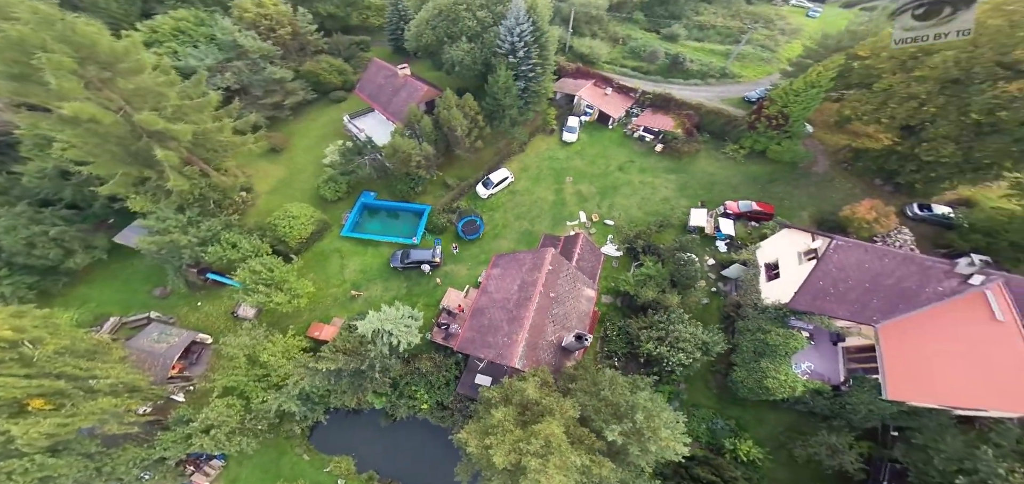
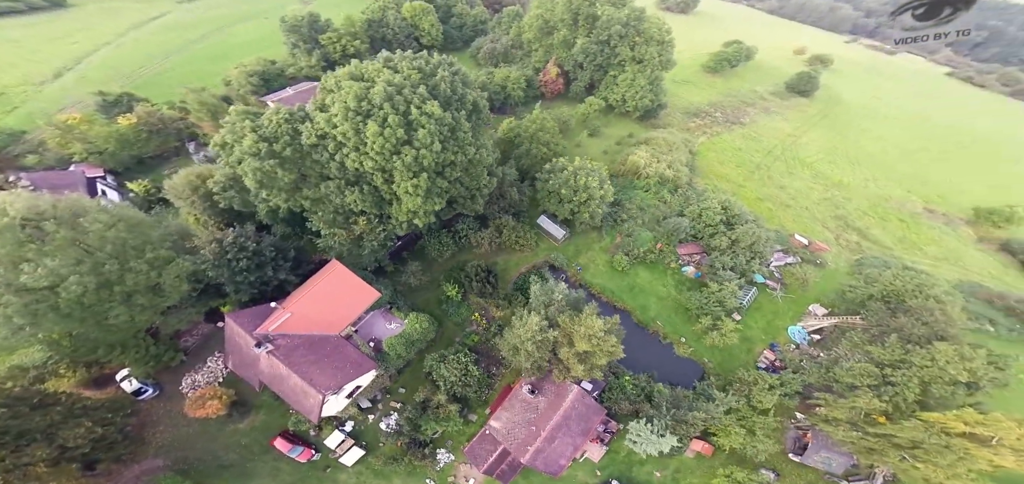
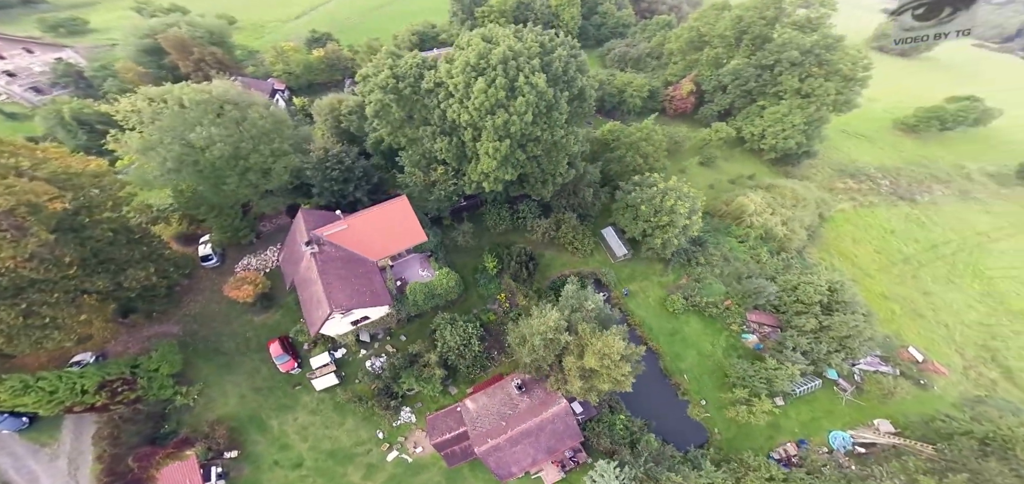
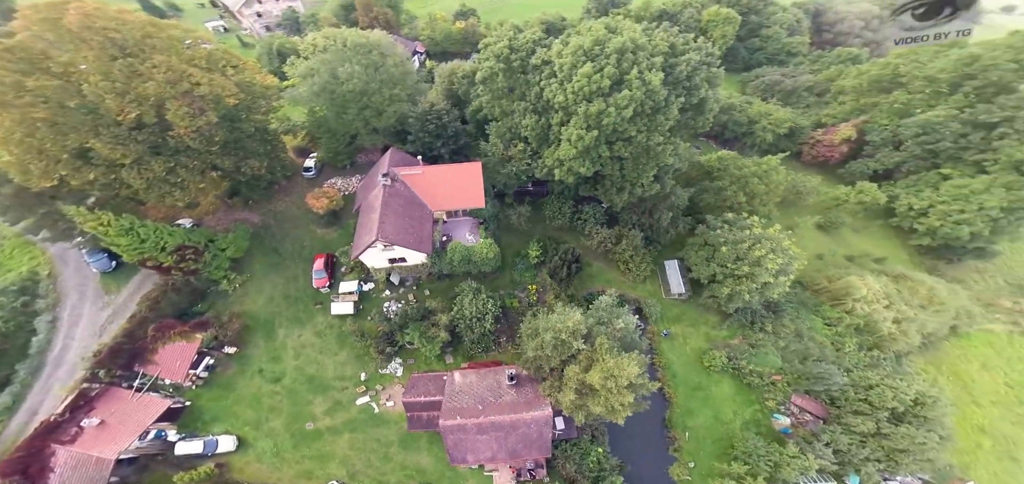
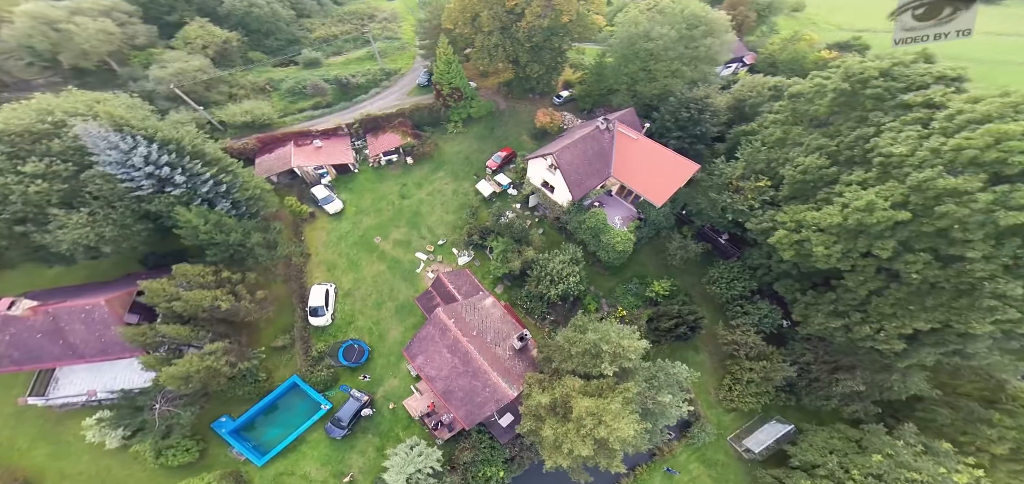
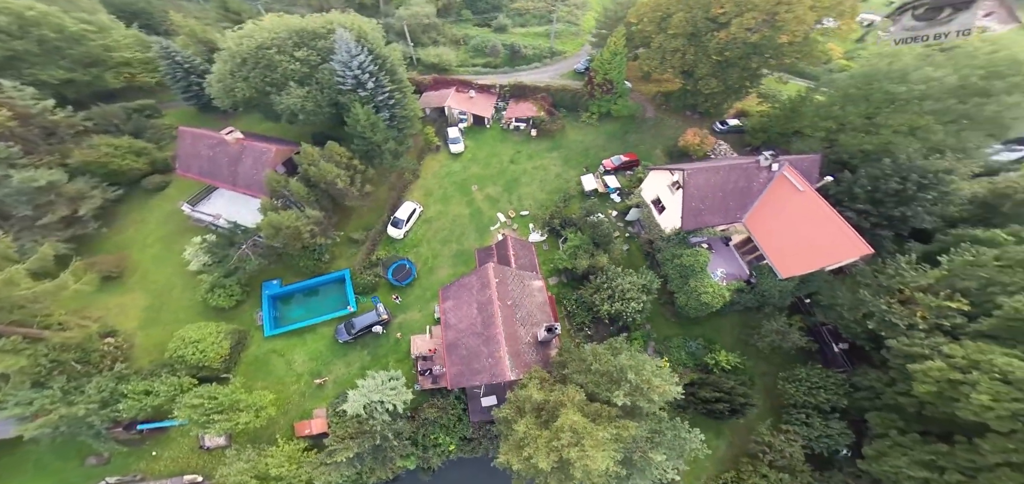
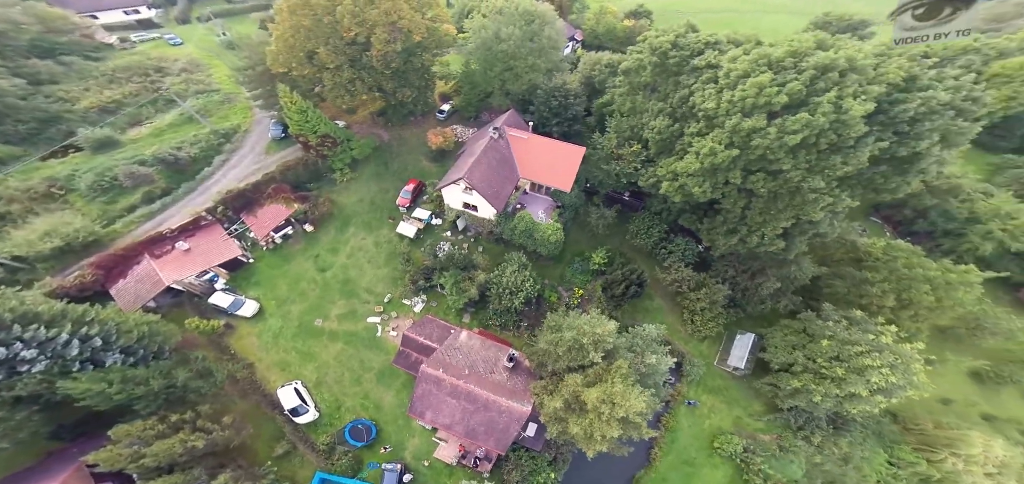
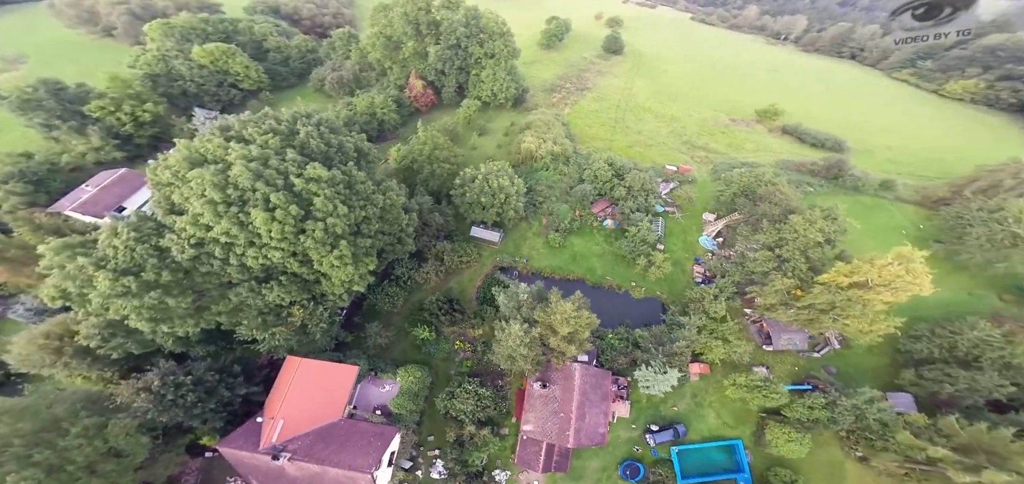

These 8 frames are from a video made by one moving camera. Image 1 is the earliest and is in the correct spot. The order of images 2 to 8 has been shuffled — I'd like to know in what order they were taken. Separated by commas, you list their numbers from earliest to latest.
6, 5, 7, 4, 3, 2, 8
